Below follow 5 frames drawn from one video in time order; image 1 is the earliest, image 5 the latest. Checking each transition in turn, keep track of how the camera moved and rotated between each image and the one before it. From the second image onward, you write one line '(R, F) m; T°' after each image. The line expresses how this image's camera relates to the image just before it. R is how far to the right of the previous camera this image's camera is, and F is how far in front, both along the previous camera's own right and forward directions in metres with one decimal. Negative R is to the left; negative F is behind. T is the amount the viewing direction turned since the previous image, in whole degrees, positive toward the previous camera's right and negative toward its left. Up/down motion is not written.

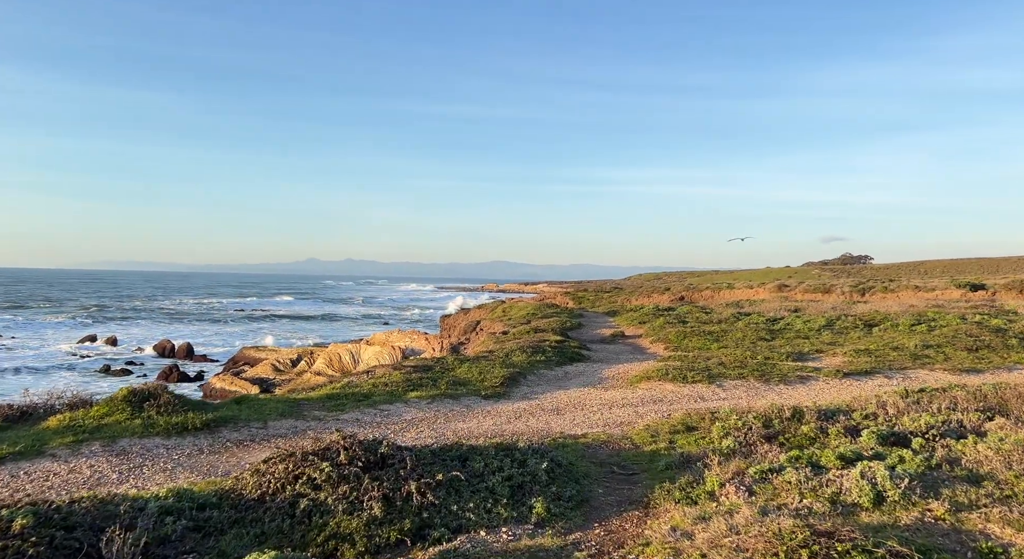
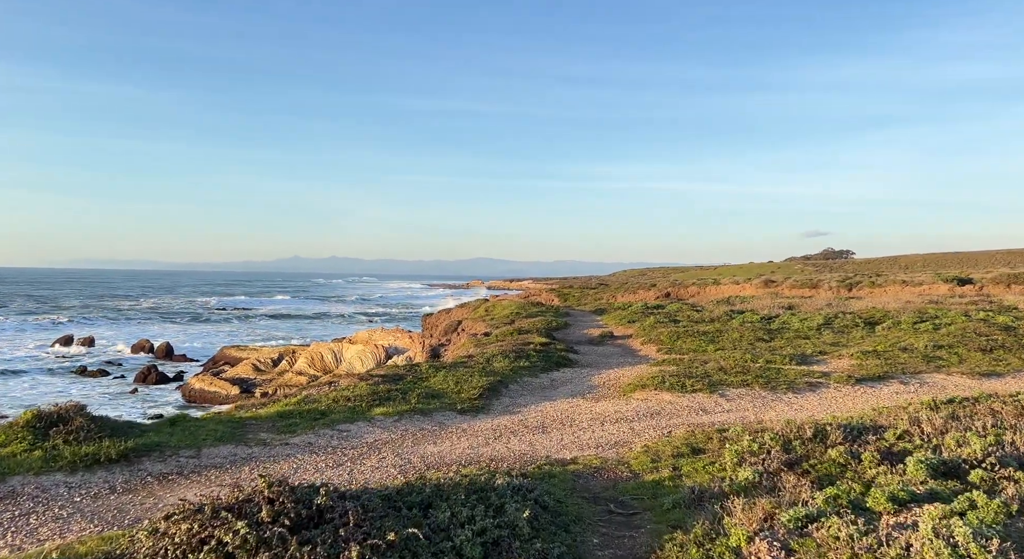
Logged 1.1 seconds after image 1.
(+0.1, +1.9) m; +1°
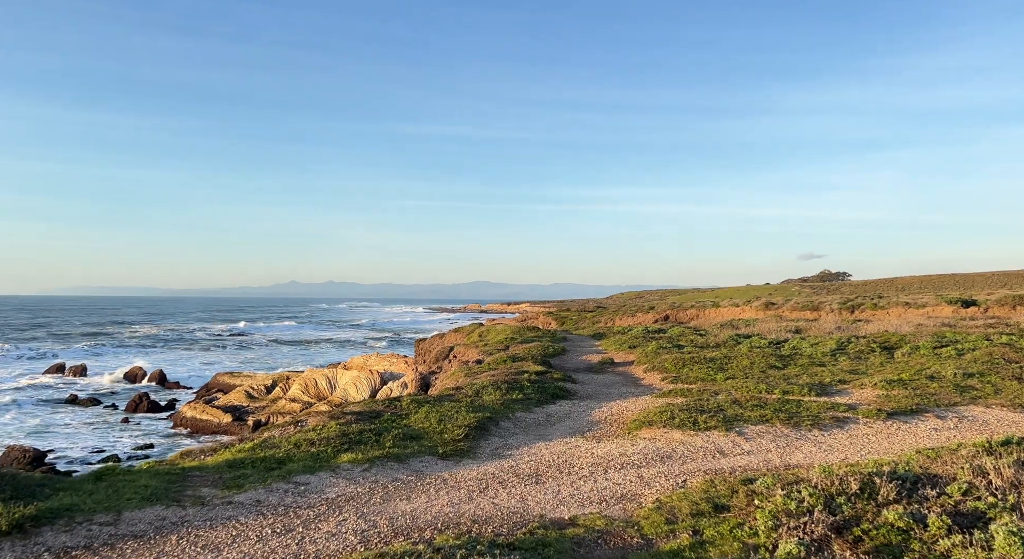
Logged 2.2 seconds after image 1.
(+0.2, +1.8) m; 0°
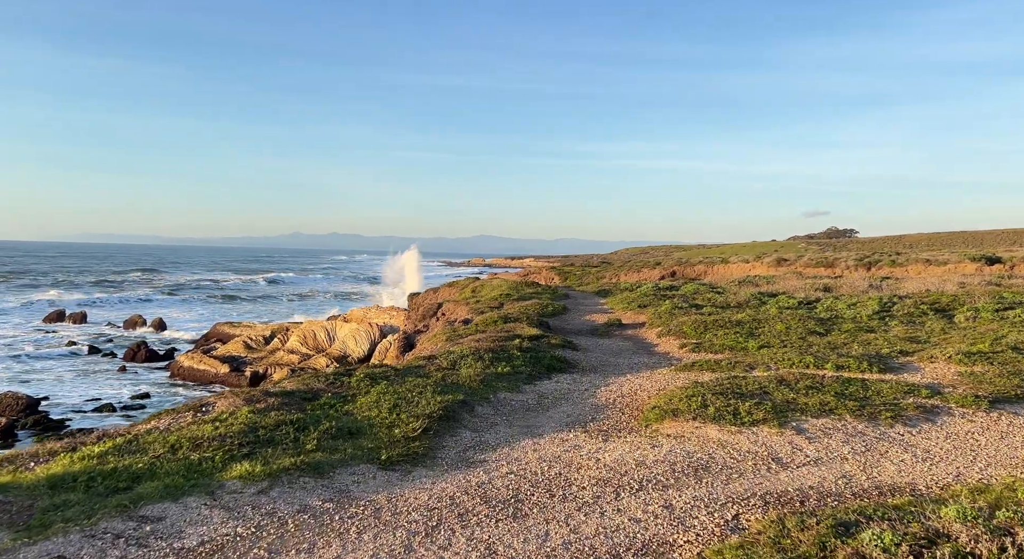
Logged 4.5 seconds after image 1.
(+0.4, +4.1) m; 0°
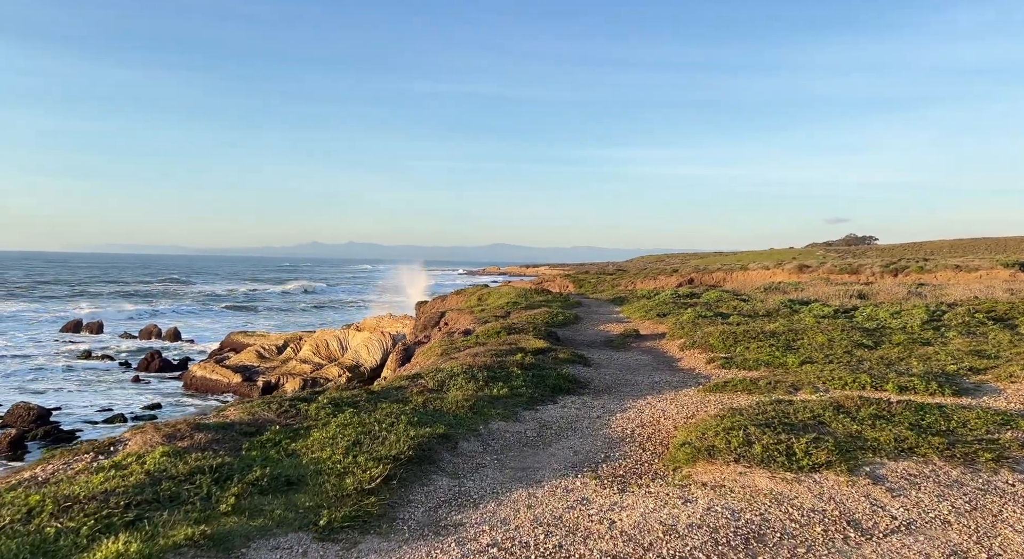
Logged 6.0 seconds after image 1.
(+0.3, +2.4) m; -1°
